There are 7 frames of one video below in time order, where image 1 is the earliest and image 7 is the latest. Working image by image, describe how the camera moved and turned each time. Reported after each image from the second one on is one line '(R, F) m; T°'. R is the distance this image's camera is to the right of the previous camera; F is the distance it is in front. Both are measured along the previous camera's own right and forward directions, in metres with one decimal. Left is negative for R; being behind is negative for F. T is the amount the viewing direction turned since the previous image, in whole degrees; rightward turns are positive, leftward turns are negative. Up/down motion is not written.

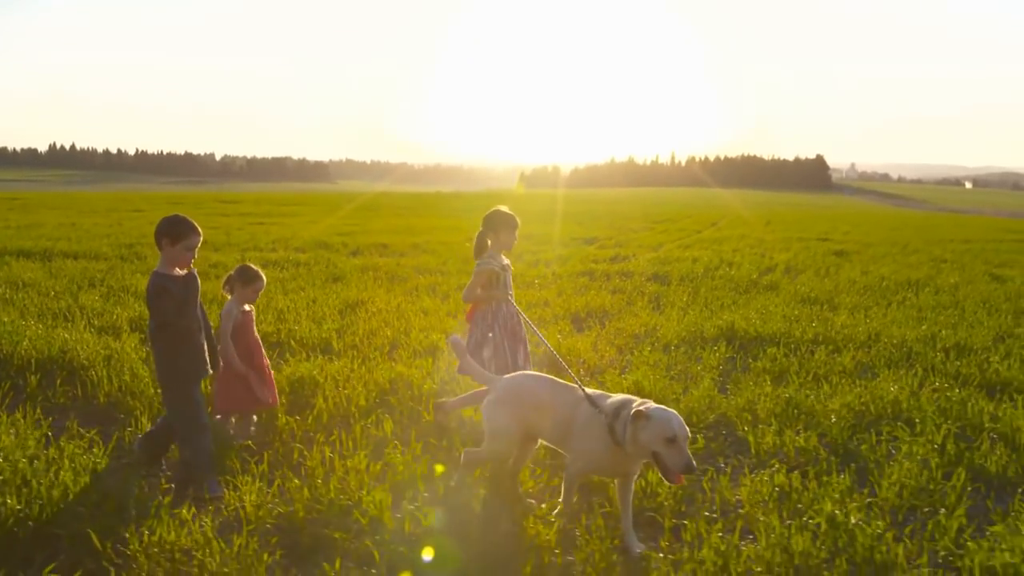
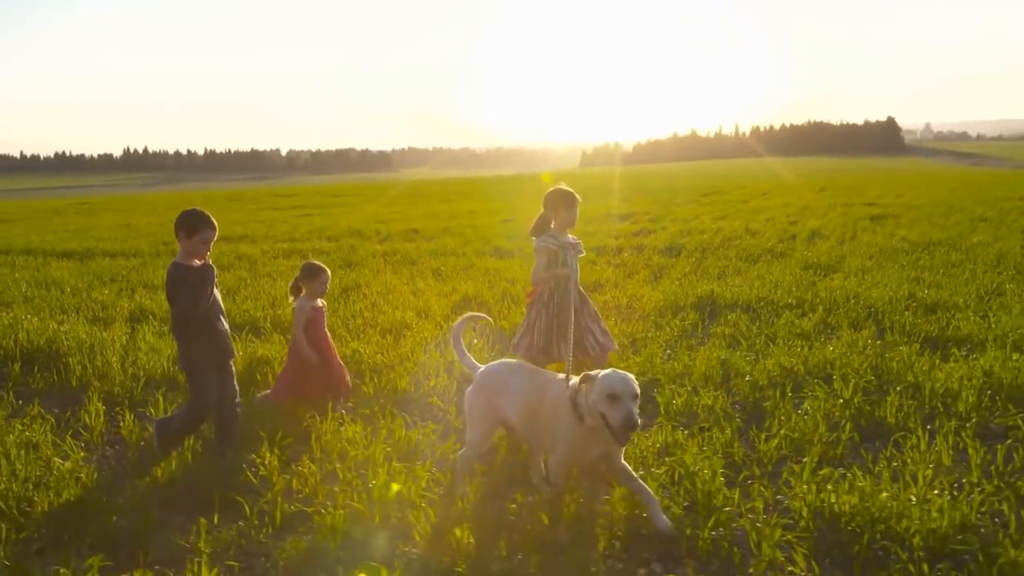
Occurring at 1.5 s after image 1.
(+1.1, -0.3) m; -4°
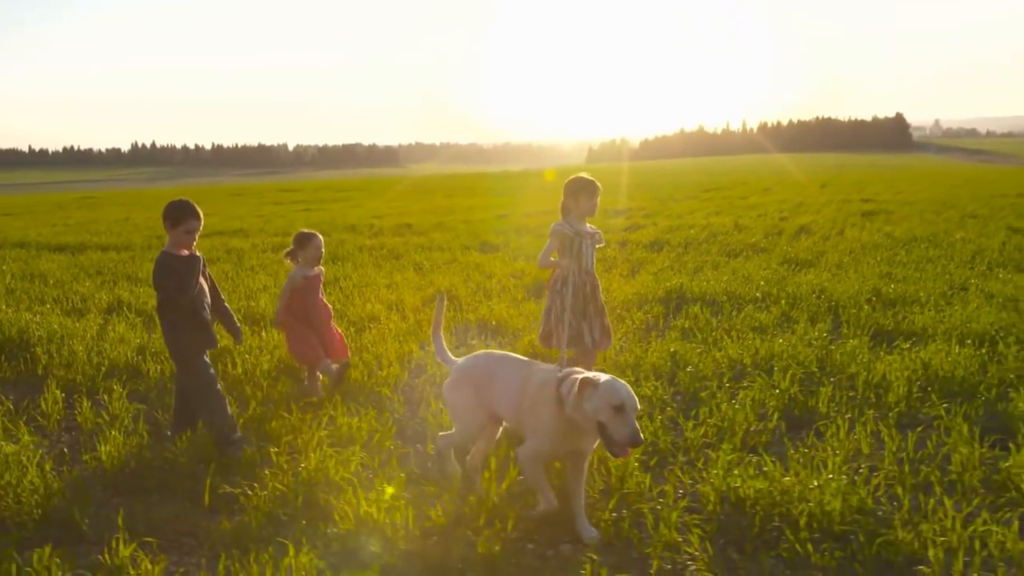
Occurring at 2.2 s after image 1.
(+0.5, -0.2) m; 0°
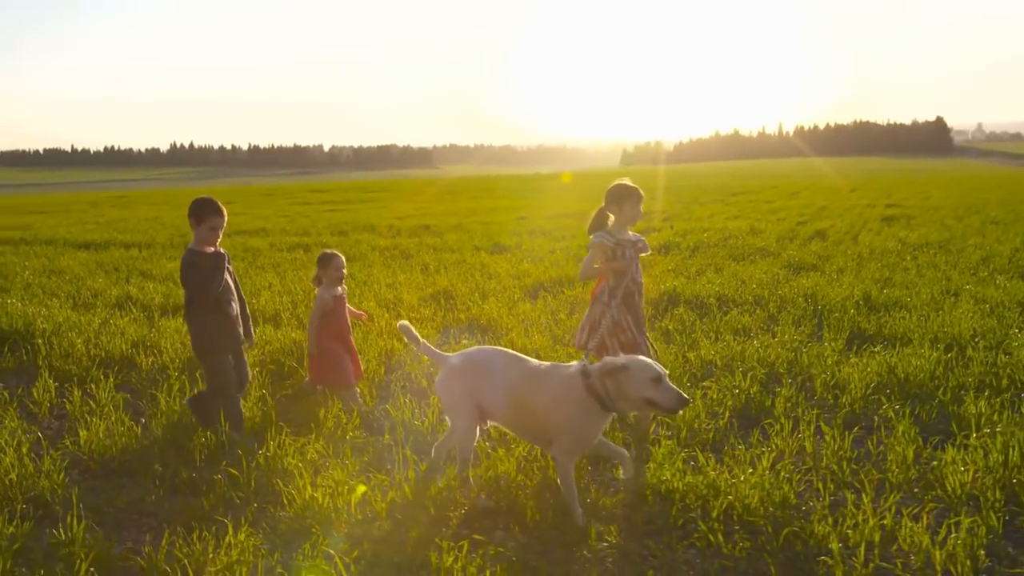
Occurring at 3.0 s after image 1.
(+0.5, -0.2) m; -2°
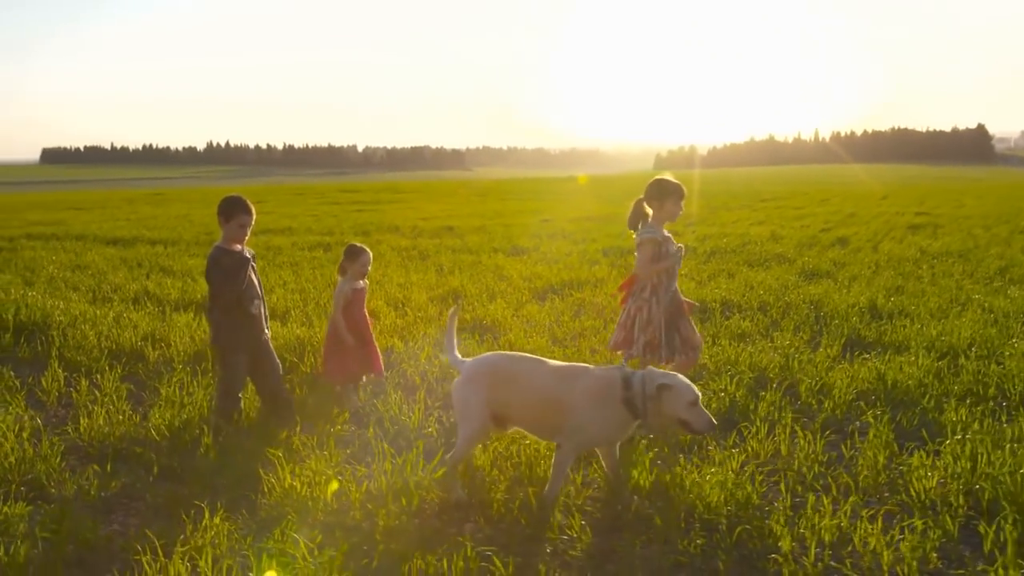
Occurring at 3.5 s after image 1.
(+0.3, -0.1) m; -2°
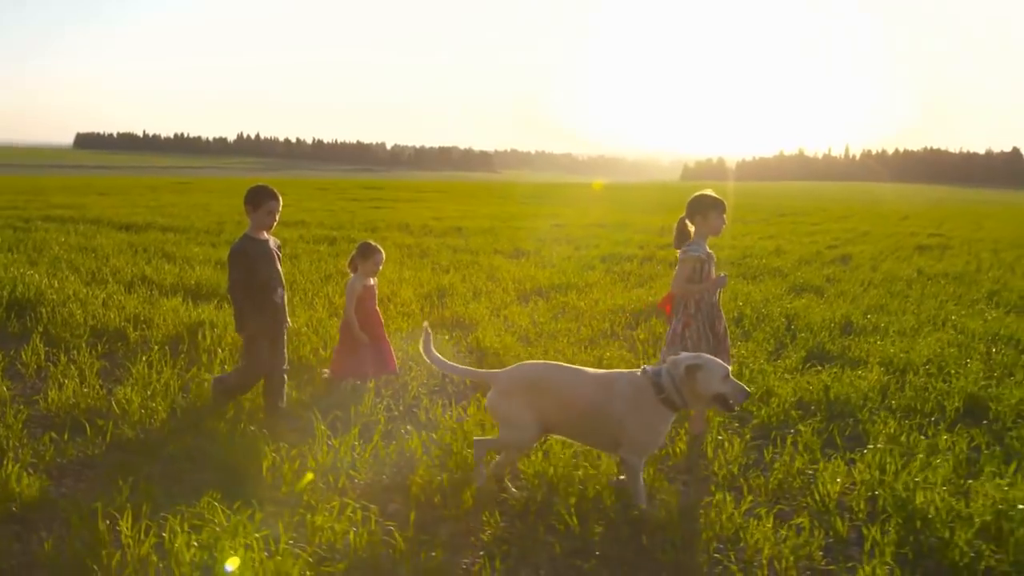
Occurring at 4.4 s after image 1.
(+0.5, -0.2) m; -1°
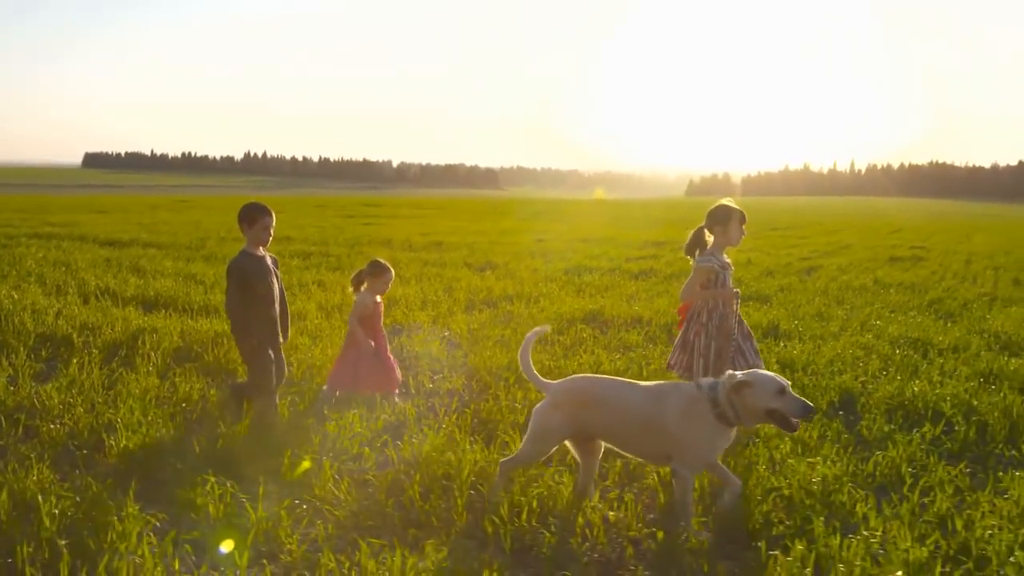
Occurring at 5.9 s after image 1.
(+0.9, -0.5) m; 0°
